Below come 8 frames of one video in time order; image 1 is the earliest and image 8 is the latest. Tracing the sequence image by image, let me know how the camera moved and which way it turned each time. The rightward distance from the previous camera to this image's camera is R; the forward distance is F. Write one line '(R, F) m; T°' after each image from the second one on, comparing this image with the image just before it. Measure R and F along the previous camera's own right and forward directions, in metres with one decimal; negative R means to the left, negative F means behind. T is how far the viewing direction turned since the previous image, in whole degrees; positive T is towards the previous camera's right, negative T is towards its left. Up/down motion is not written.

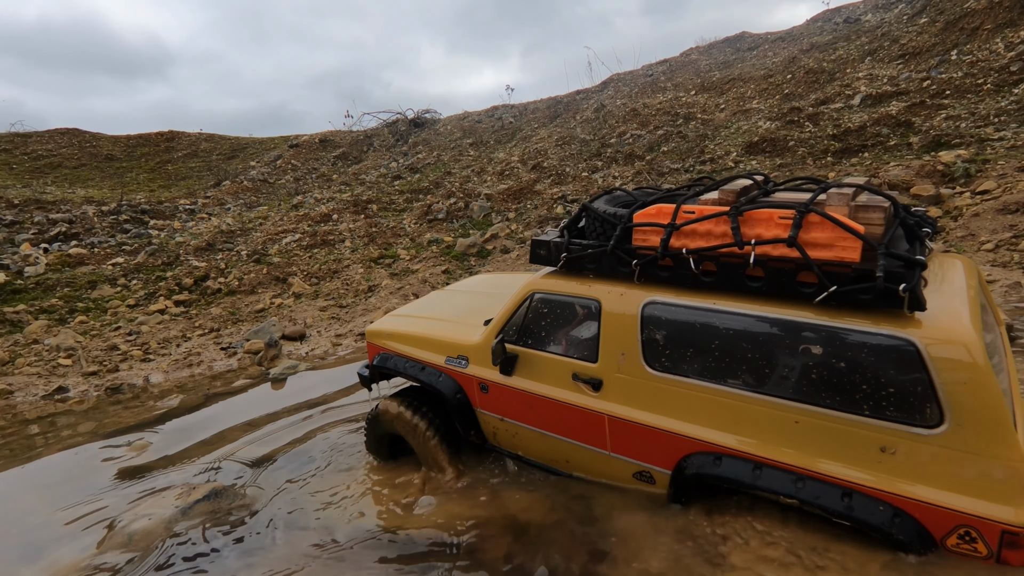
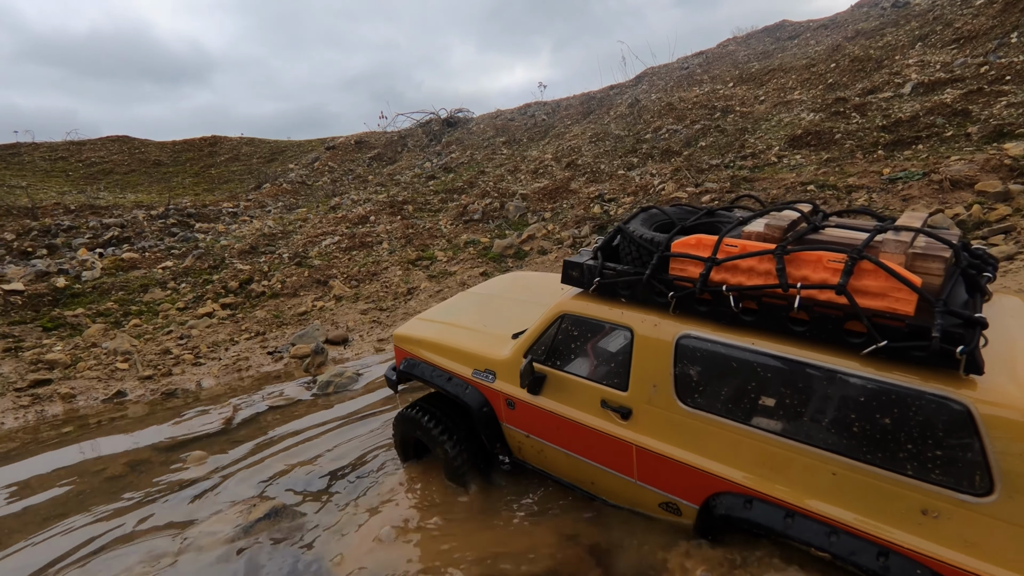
(-0.1, +0.1) m; -3°
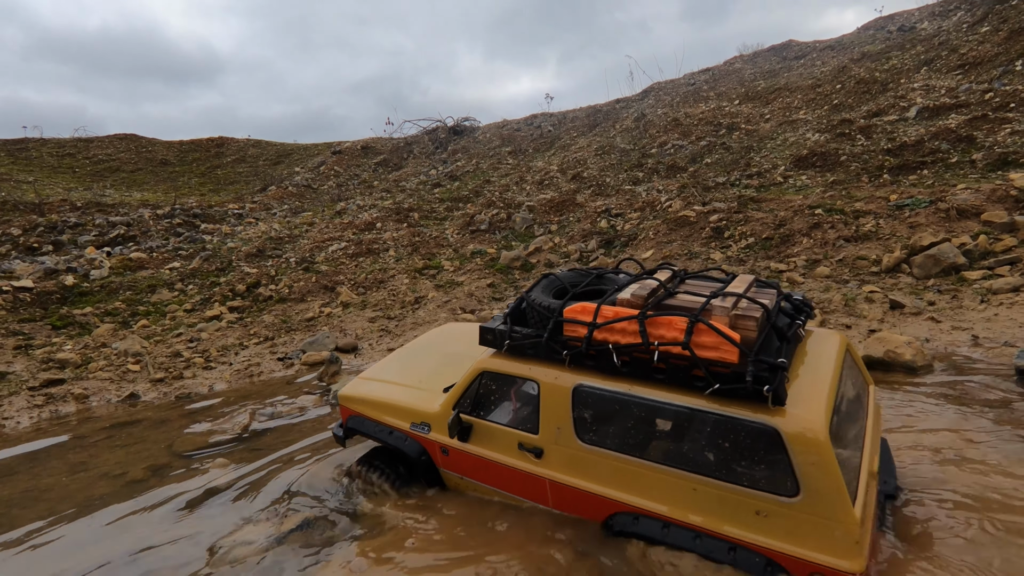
(-0.1, -0.1) m; 0°
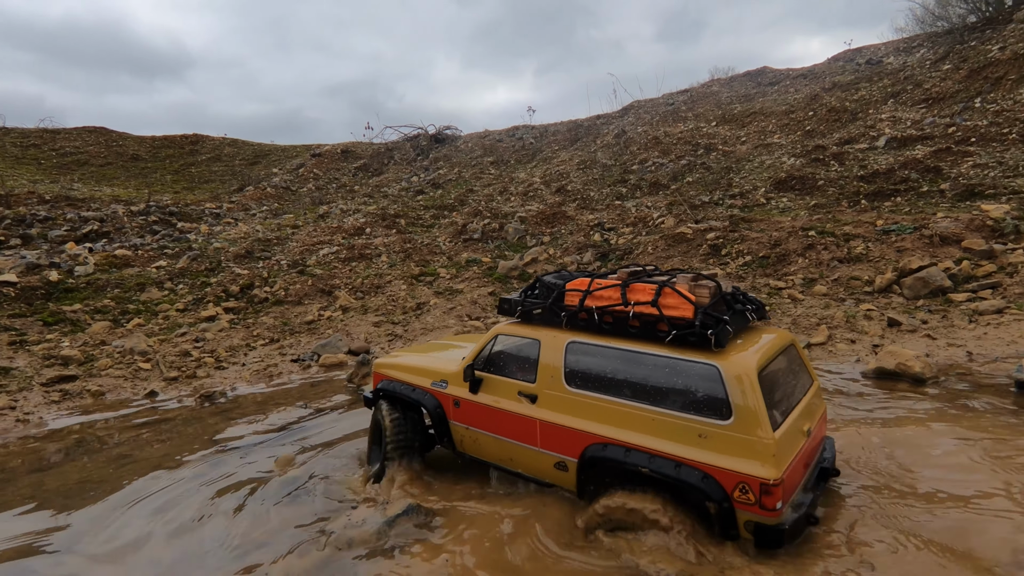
(-0.6, -0.2) m; +3°
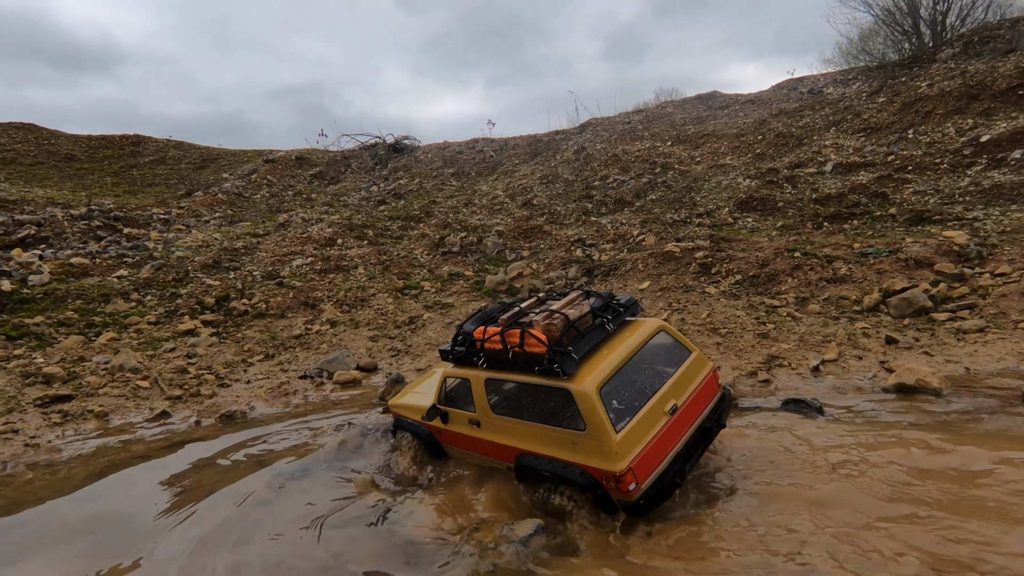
(-0.9, -0.1) m; +5°
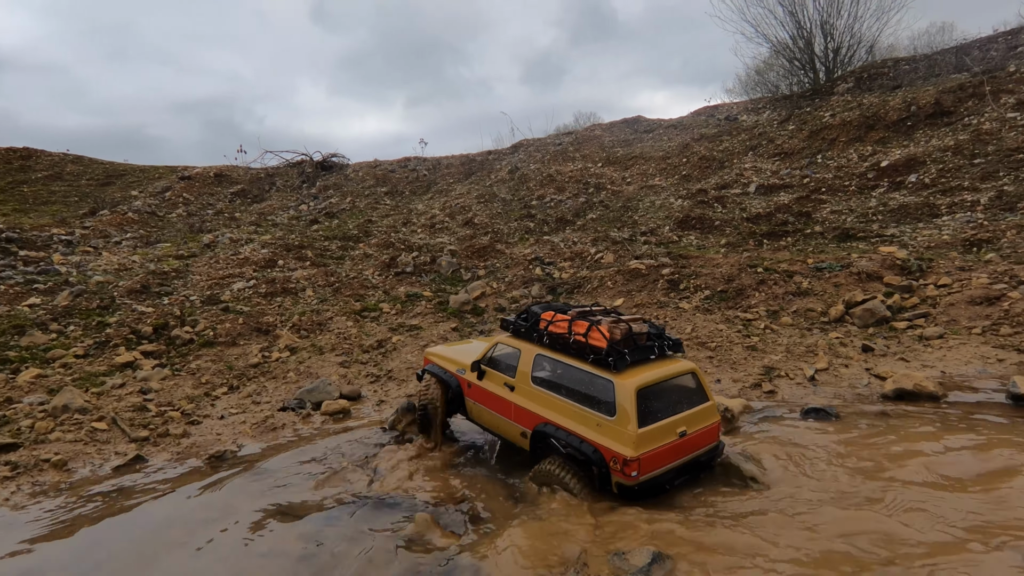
(-0.8, +0.2) m; +8°
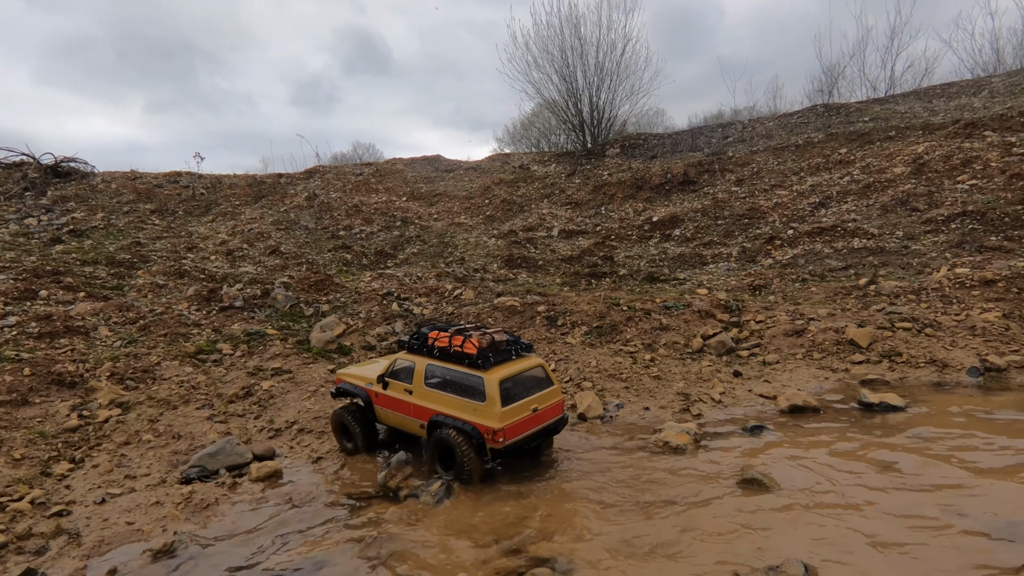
(-2.0, +0.4) m; +23°
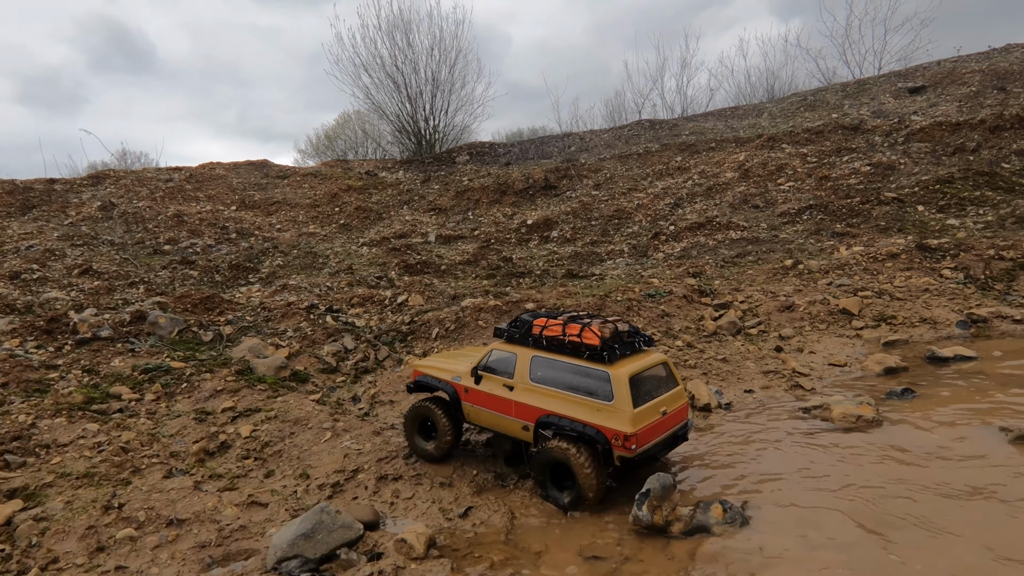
(-2.9, +1.7) m; +20°
